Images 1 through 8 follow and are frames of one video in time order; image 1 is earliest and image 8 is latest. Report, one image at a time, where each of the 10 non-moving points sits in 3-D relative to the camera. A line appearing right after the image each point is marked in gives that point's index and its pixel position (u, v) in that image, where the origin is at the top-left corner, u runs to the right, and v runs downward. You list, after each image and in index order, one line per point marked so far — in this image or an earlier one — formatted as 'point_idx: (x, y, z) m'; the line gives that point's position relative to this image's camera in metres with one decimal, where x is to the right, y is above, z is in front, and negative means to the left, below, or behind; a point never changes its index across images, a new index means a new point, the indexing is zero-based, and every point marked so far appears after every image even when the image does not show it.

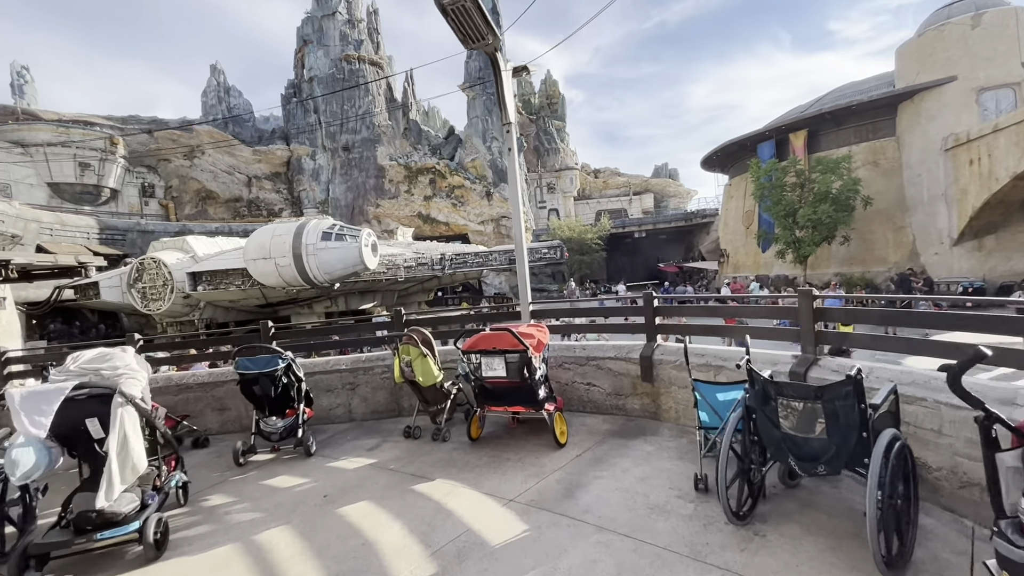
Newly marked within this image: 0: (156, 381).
0: (-4.3, -1.1, +5.8) m
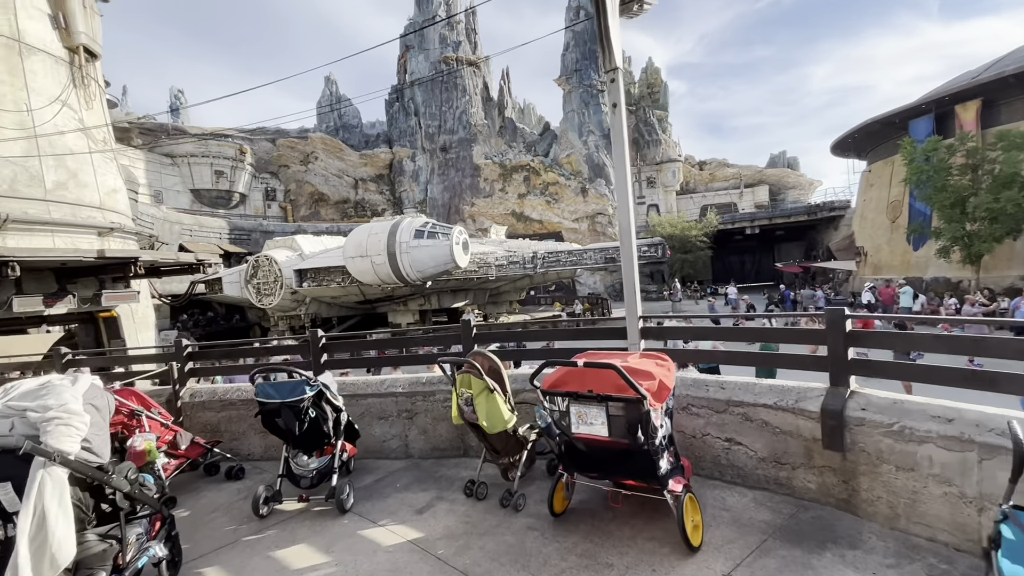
0: (-3.3, -1.1, +5.1) m
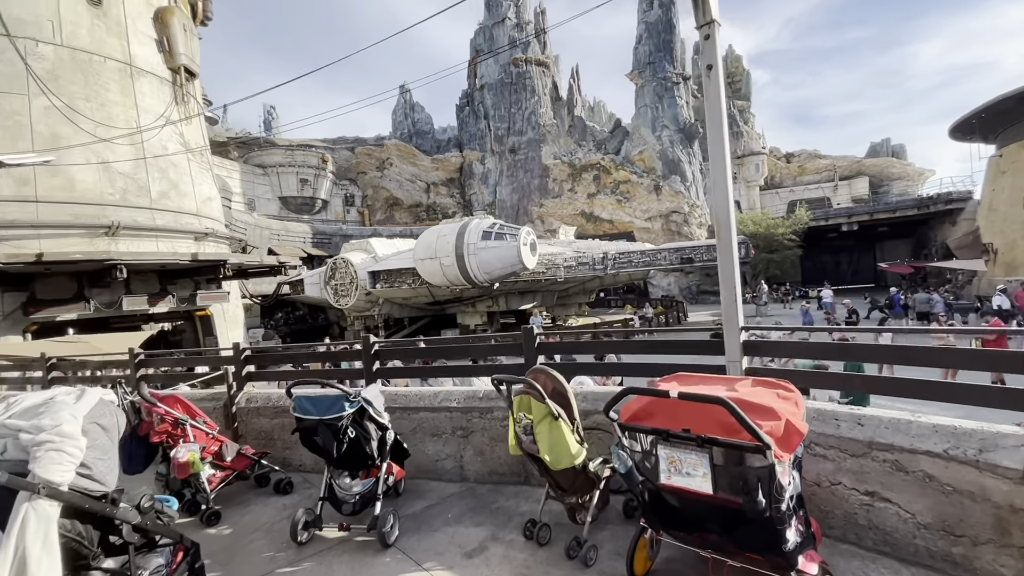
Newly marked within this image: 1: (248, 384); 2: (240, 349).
0: (-2.7, -1.2, +4.9) m
1: (-2.9, -1.0, +5.2) m
2: (-2.8, -0.6, +4.9) m
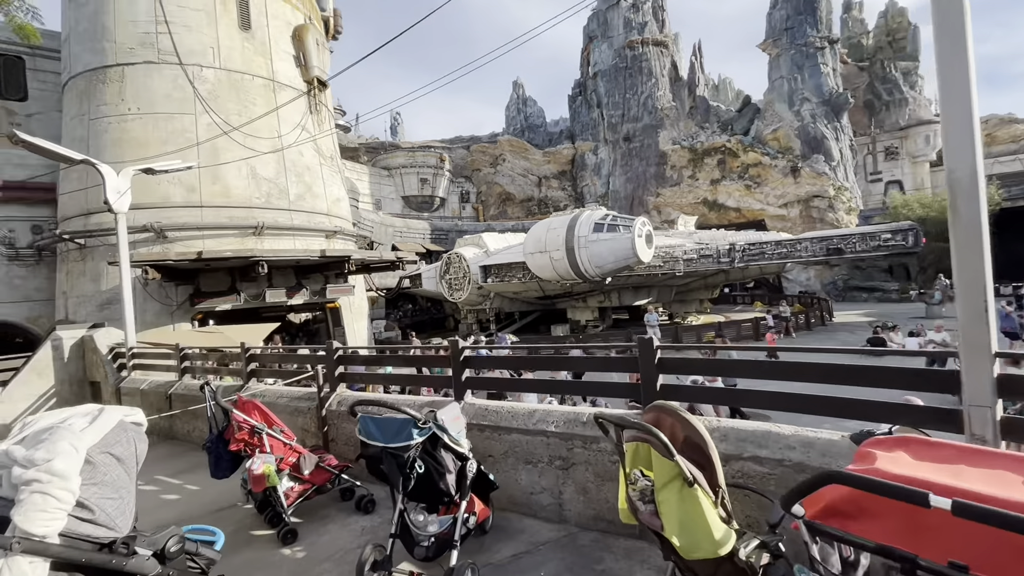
0: (-1.6, -1.1, +4.7) m
1: (-1.8, -1.0, +5.0) m
2: (-1.8, -0.6, +4.7) m
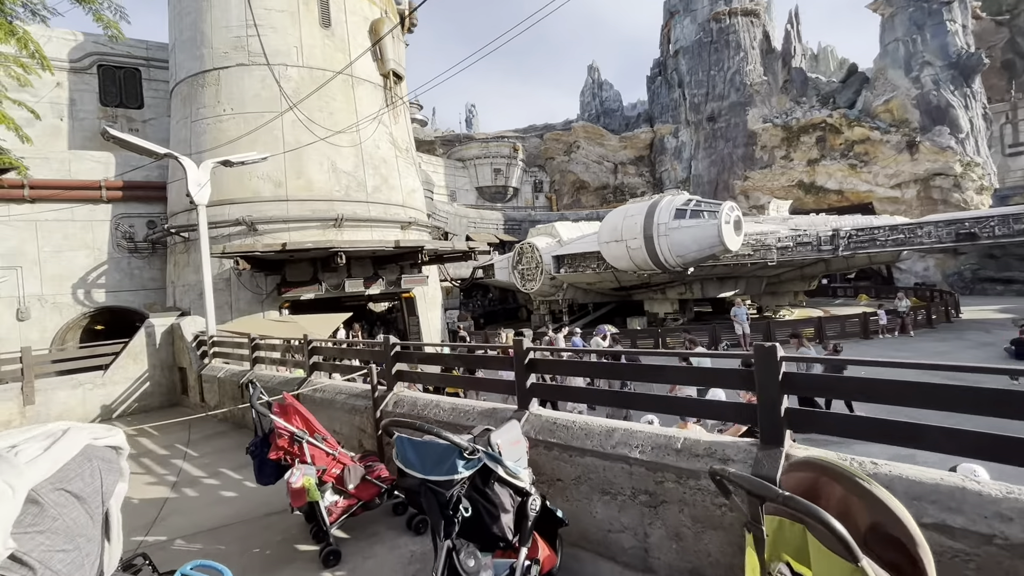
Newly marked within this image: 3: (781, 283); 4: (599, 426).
0: (-1.0, -1.0, +4.3) m
1: (-1.1, -0.9, +4.6) m
2: (-1.1, -0.5, +4.3) m
3: (+11.0, +0.2, +19.5) m
4: (+0.6, -0.9, +3.1) m
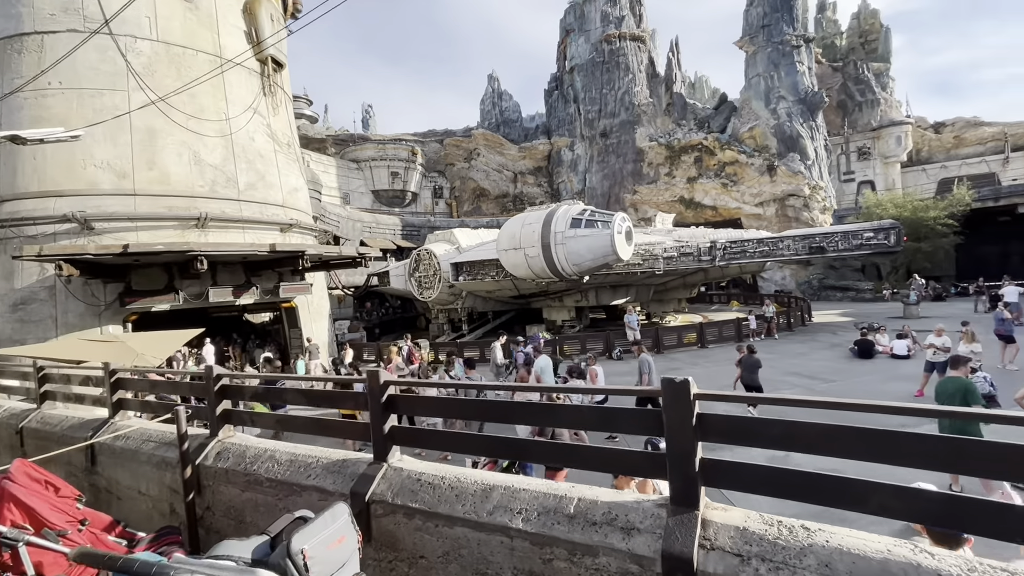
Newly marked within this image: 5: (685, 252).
0: (-2.0, -1.1, +3.2) m
1: (-2.1, -1.0, +3.5) m
2: (-2.1, -0.6, +3.2) m
3: (+6.7, -0.2, +20.6) m
4: (-0.2, -1.0, +2.4) m
5: (+6.5, +1.3, +17.8) m
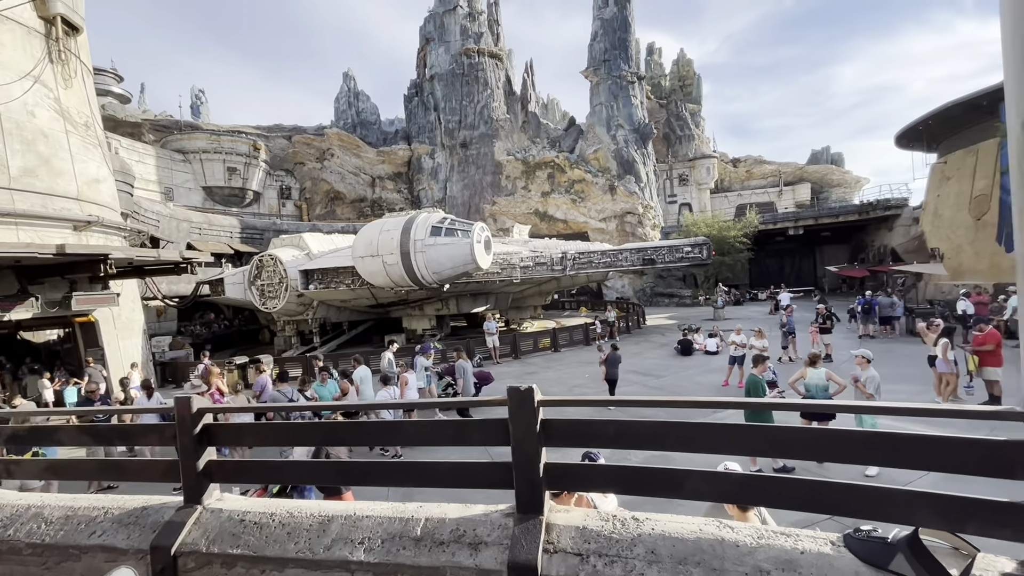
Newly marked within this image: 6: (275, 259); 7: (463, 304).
0: (-2.8, -1.2, +2.4) m
1: (-3.1, -1.1, +2.7) m
2: (-3.0, -0.7, +2.4) m
3: (+0.6, -0.5, +21.6) m
4: (-0.9, -1.0, +2.1) m
5: (+1.1, +1.0, +18.8) m
6: (-8.7, +1.1, +17.4) m
7: (-1.8, -0.6, +18.2) m
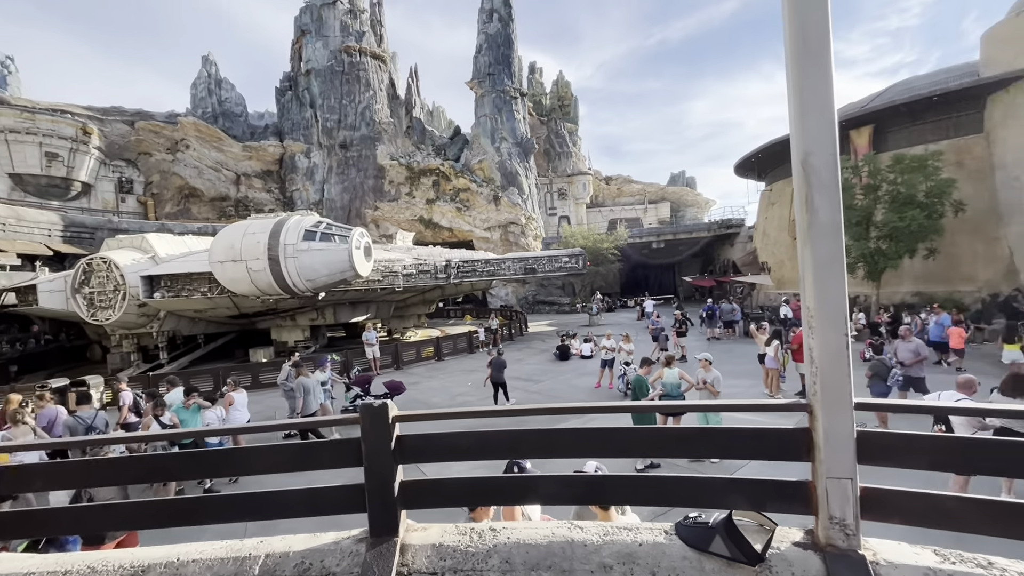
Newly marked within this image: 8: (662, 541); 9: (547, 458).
0: (-3.4, -1.3, +1.6) m
1: (-3.7, -1.1, +1.8) m
2: (-3.6, -0.7, +1.6) m
3: (-4.6, -0.9, +21.1) m
4: (-1.5, -1.1, +1.8) m
5: (-3.4, +0.7, +18.5) m
6: (-12.7, +0.8, +14.8) m
7: (-6.2, -0.9, +17.2) m
8: (+0.6, -0.9, +1.8) m
9: (+0.1, -0.7, +1.9) m
